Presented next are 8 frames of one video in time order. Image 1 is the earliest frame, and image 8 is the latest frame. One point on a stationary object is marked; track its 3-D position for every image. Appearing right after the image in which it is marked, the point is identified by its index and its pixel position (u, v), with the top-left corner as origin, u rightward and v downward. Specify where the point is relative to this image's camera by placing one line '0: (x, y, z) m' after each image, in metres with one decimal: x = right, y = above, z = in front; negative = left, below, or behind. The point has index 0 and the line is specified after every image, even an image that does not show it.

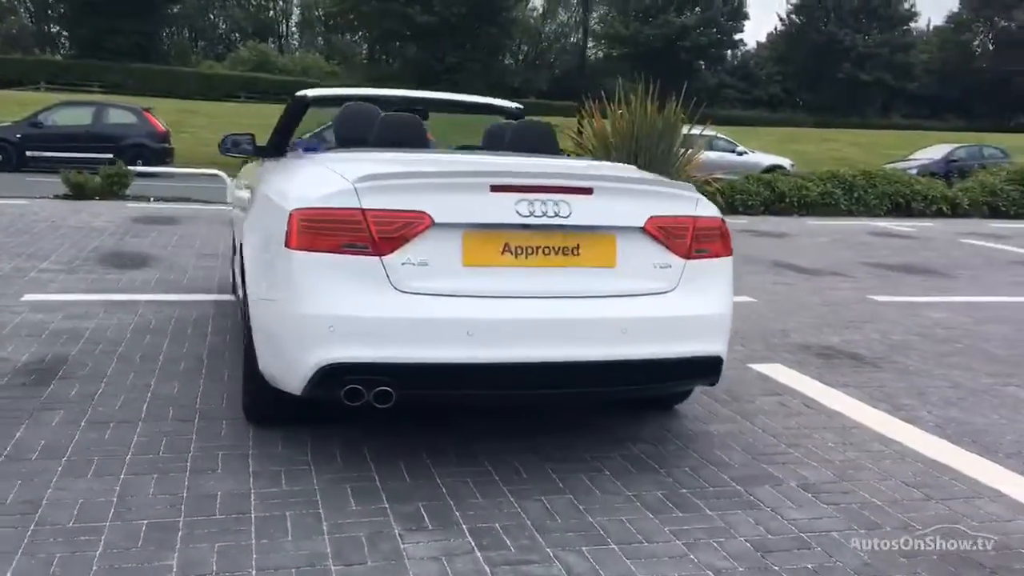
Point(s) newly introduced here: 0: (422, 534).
0: (-0.3, -0.8, +3.5) m
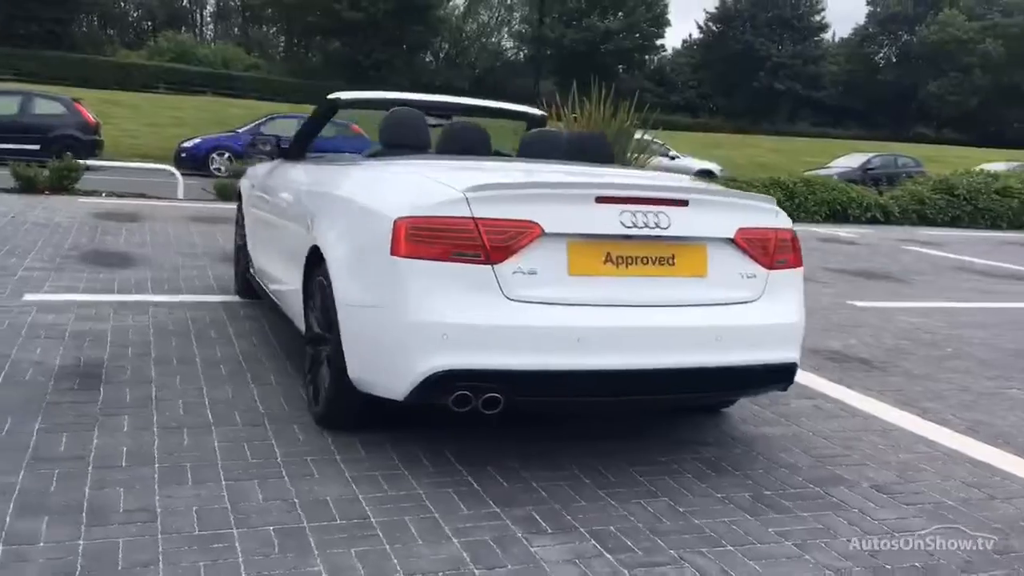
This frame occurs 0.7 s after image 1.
0: (+0.1, -0.9, +3.6) m
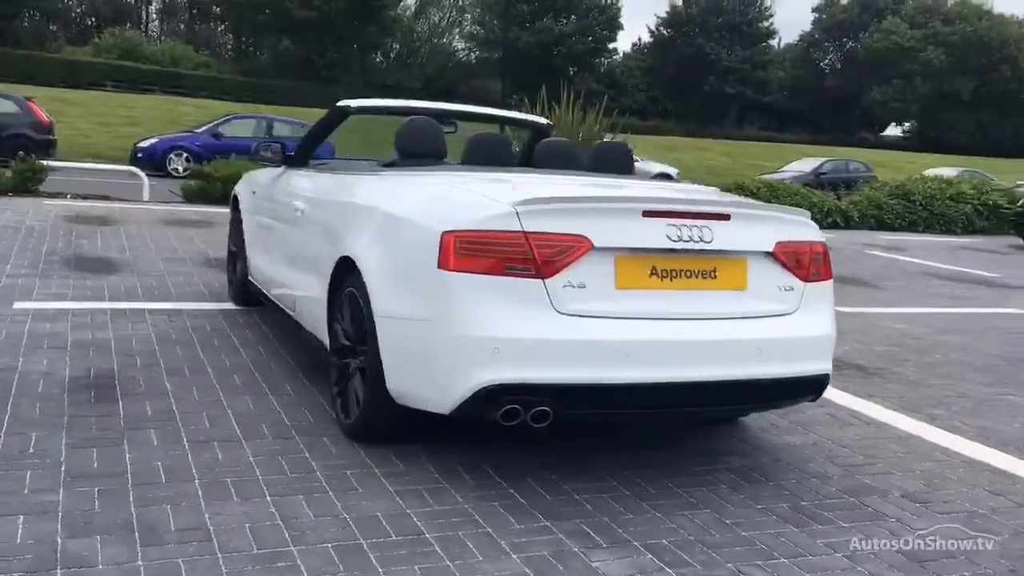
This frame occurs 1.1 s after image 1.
0: (+0.3, -0.9, +3.6) m
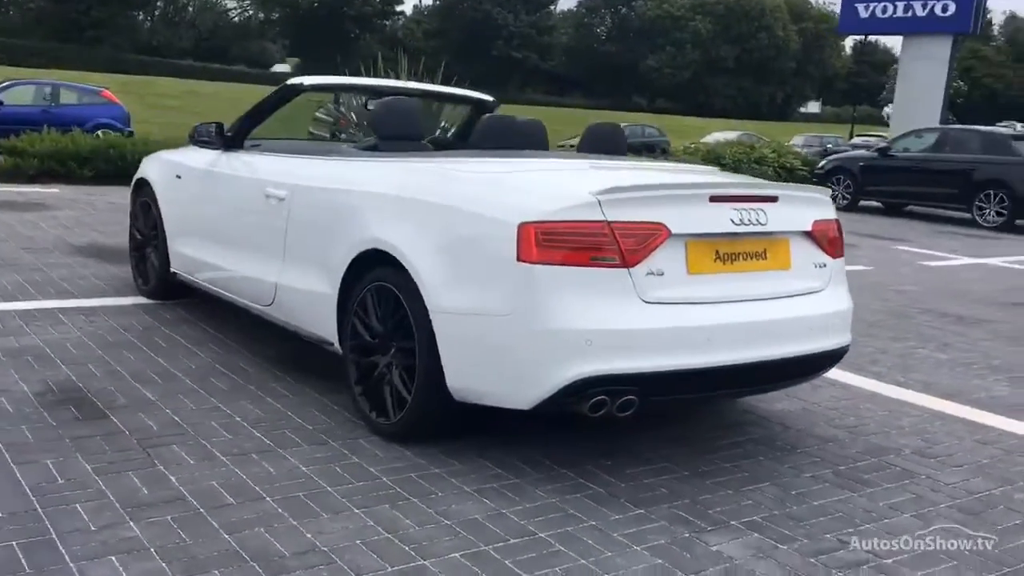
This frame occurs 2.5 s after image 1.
0: (+0.7, -0.9, +3.7) m
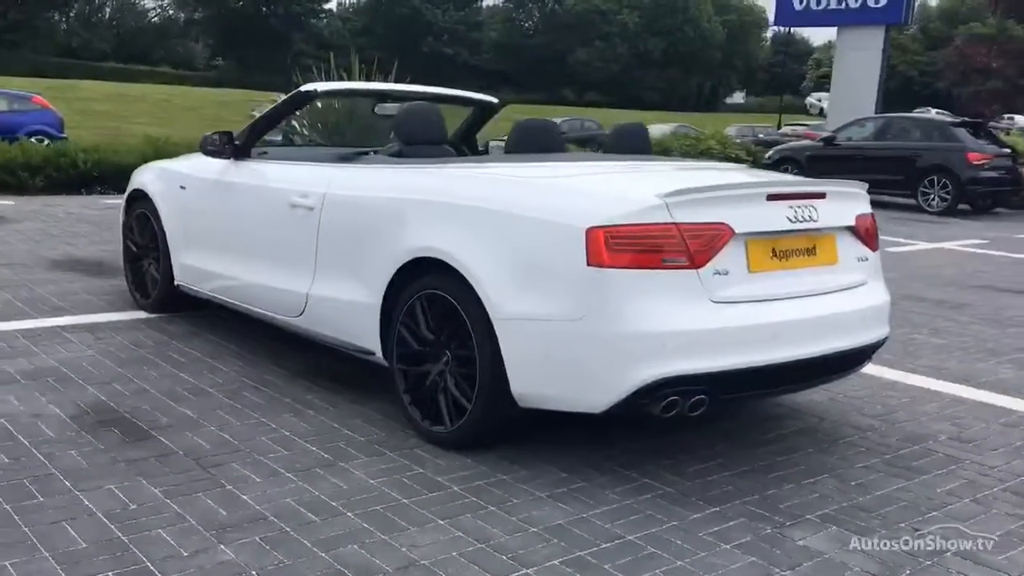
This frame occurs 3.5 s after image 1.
0: (+1.0, -0.9, +3.7) m
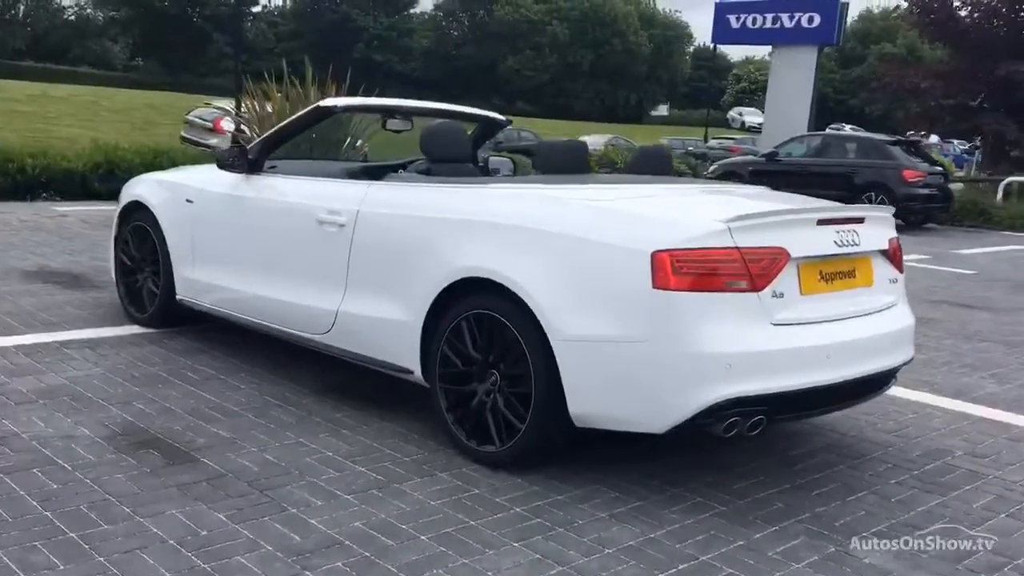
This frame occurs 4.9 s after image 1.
0: (+1.3, -1.0, +3.8) m
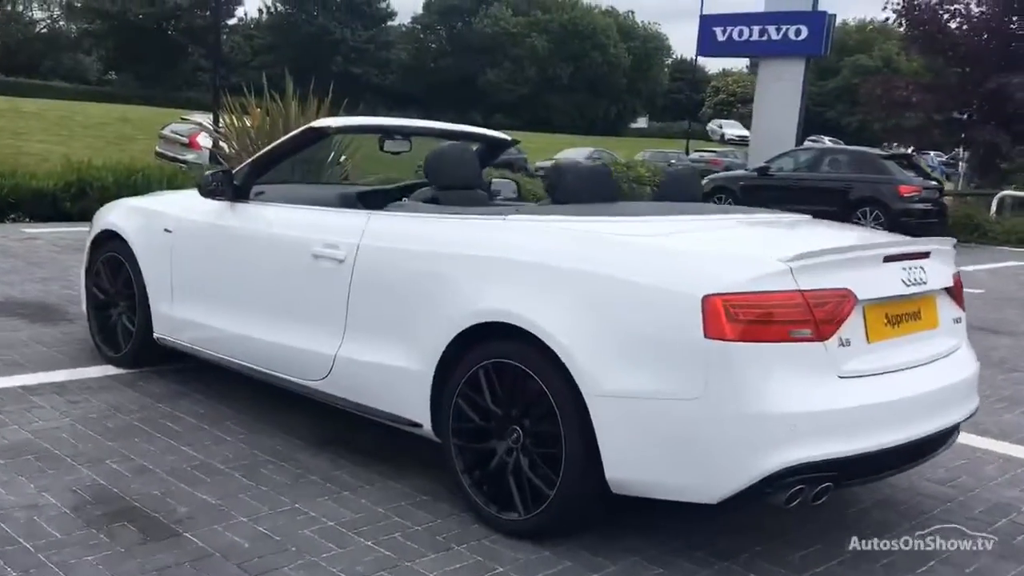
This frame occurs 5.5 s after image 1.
0: (+1.4, -1.1, +3.3) m
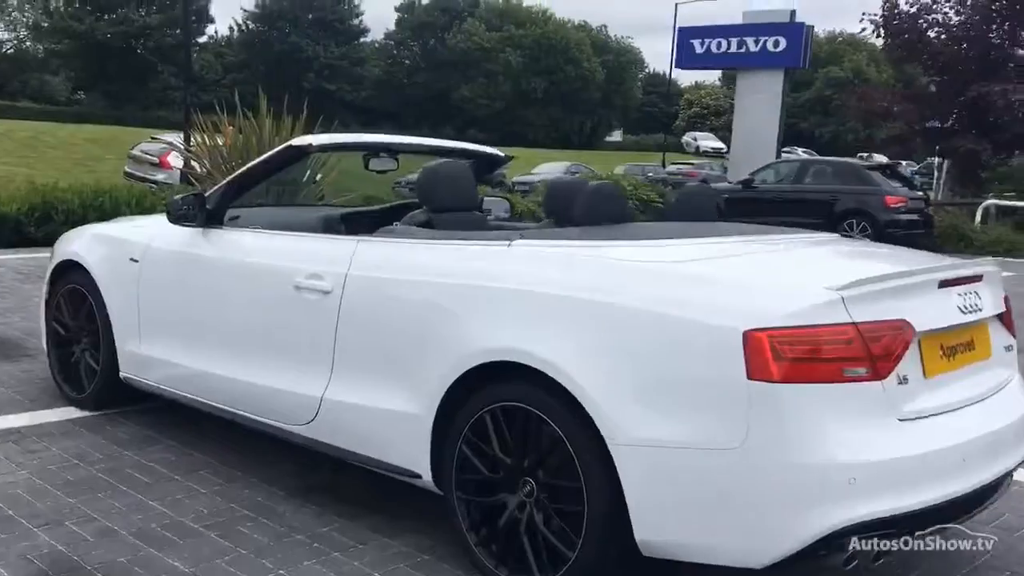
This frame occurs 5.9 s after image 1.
0: (+1.5, -1.2, +2.9) m
